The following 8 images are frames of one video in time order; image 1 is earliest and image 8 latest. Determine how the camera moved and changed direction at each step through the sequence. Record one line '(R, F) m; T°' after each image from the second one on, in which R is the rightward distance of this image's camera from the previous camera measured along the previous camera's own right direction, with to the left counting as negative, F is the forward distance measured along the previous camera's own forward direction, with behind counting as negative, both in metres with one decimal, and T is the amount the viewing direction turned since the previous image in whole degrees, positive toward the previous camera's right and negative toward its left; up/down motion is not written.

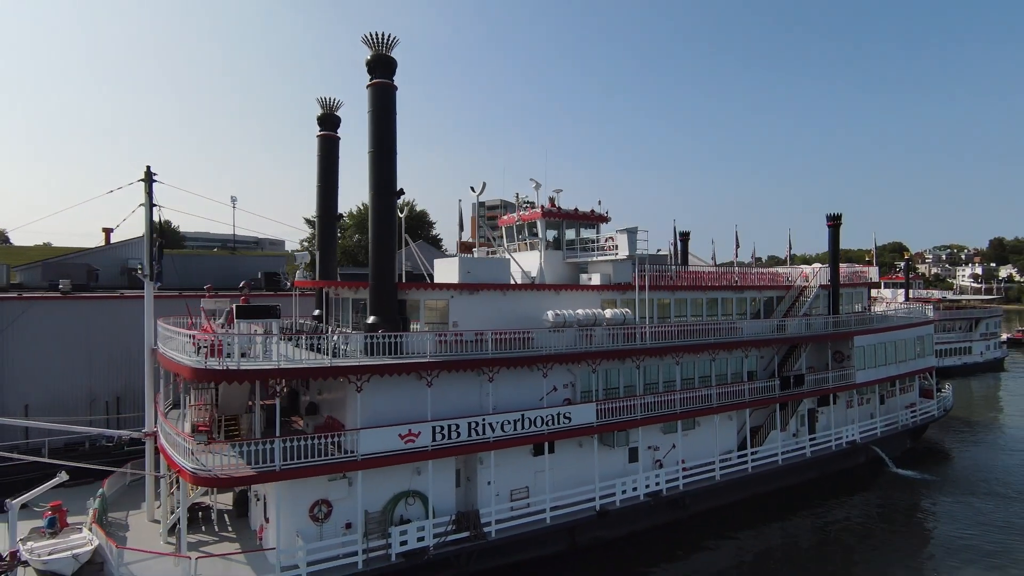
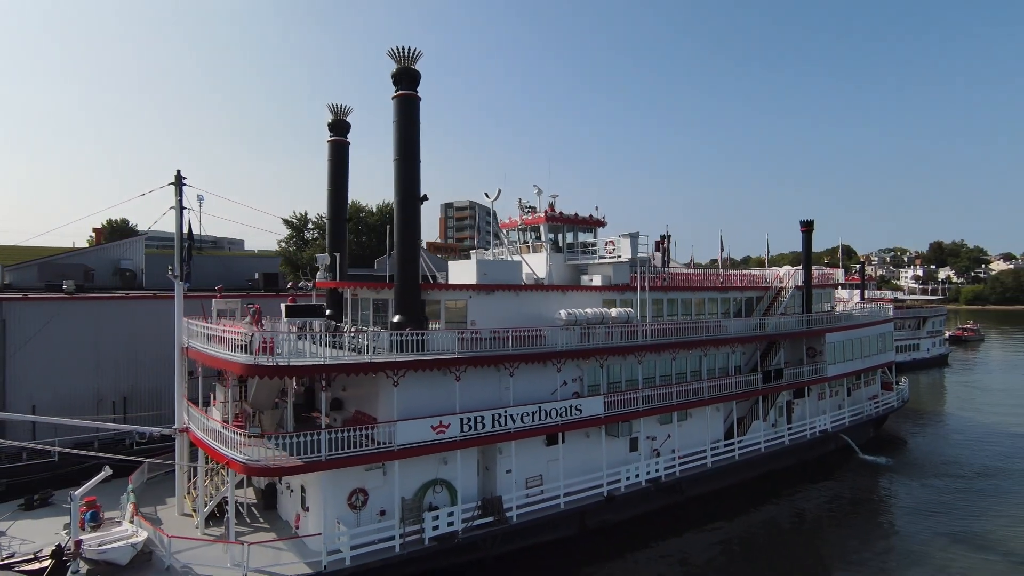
(-1.5, -1.0) m; +4°
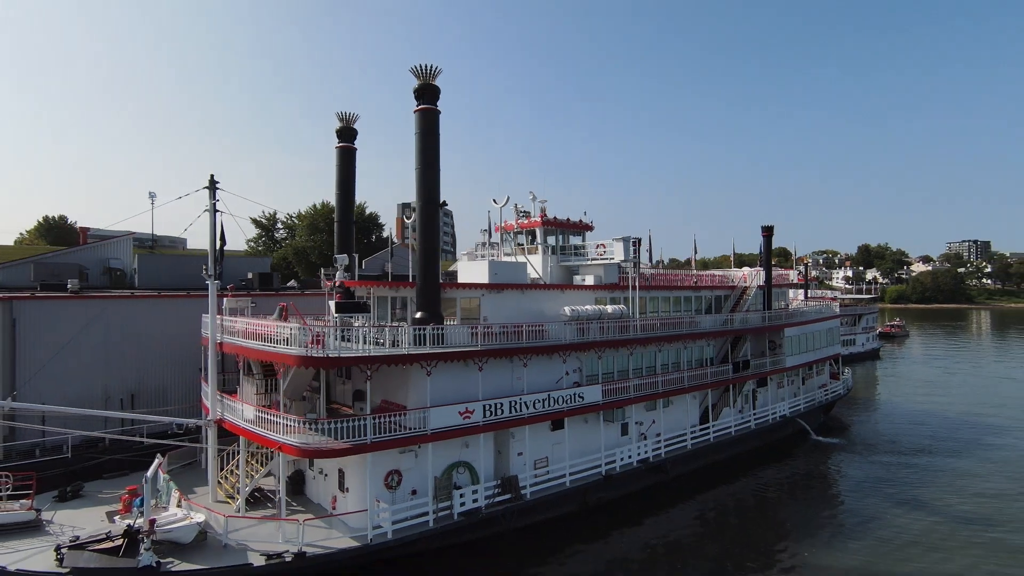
(-1.9, -1.4) m; +5°
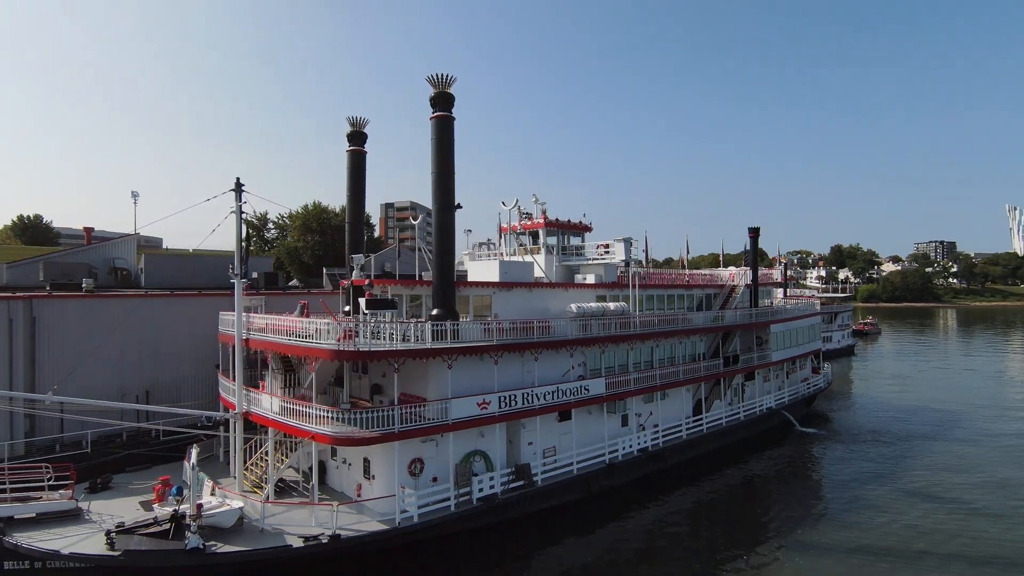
(-1.0, -0.9) m; +2°
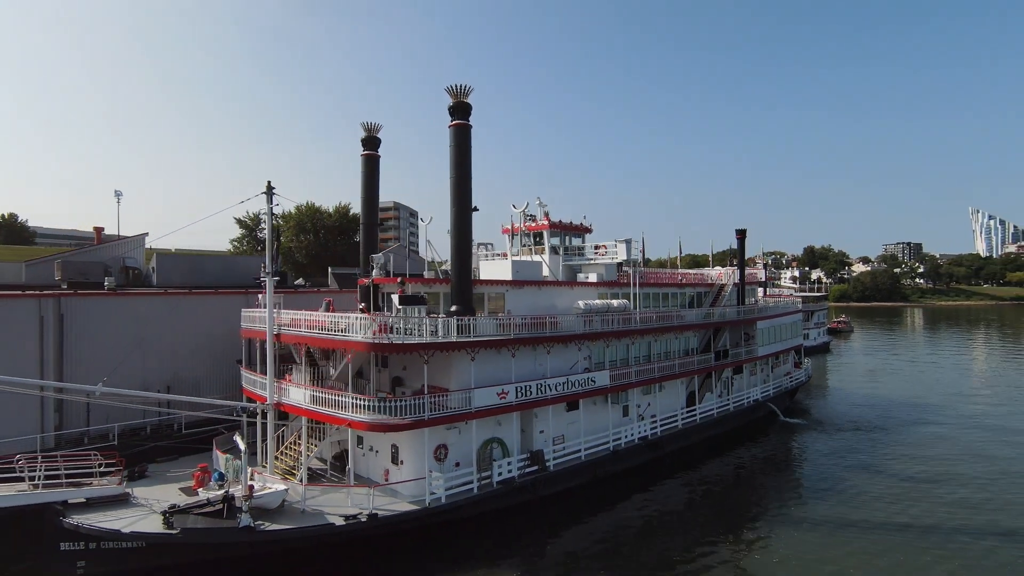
(-1.2, -1.2) m; +2°
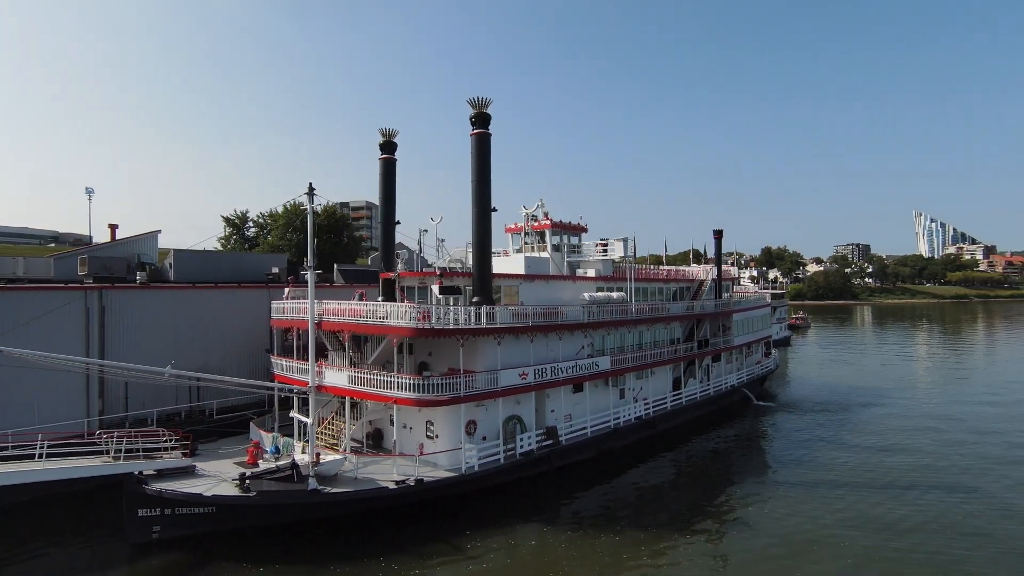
(-1.9, -2.0) m; +4°
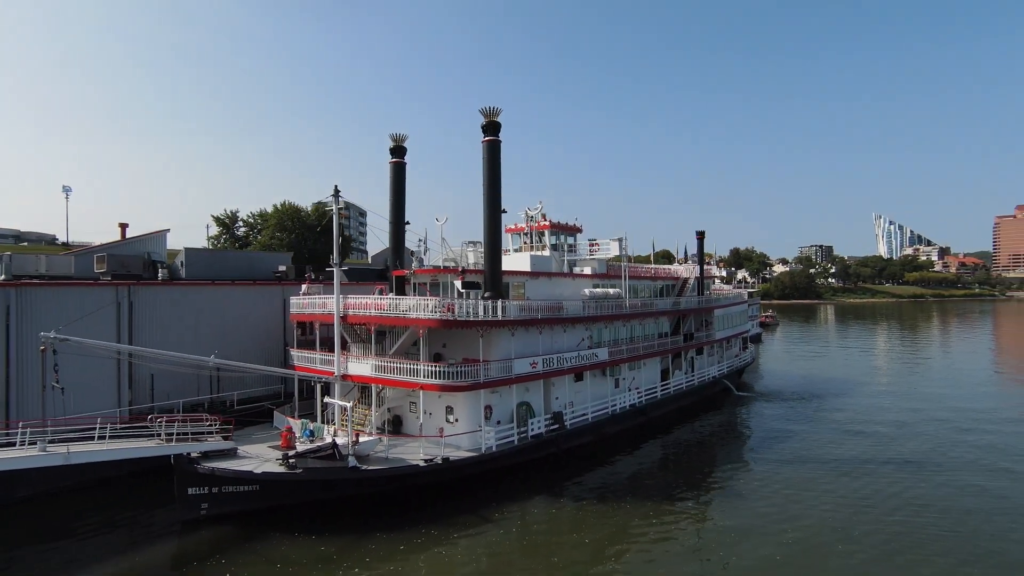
(-1.4, -1.6) m; +3°
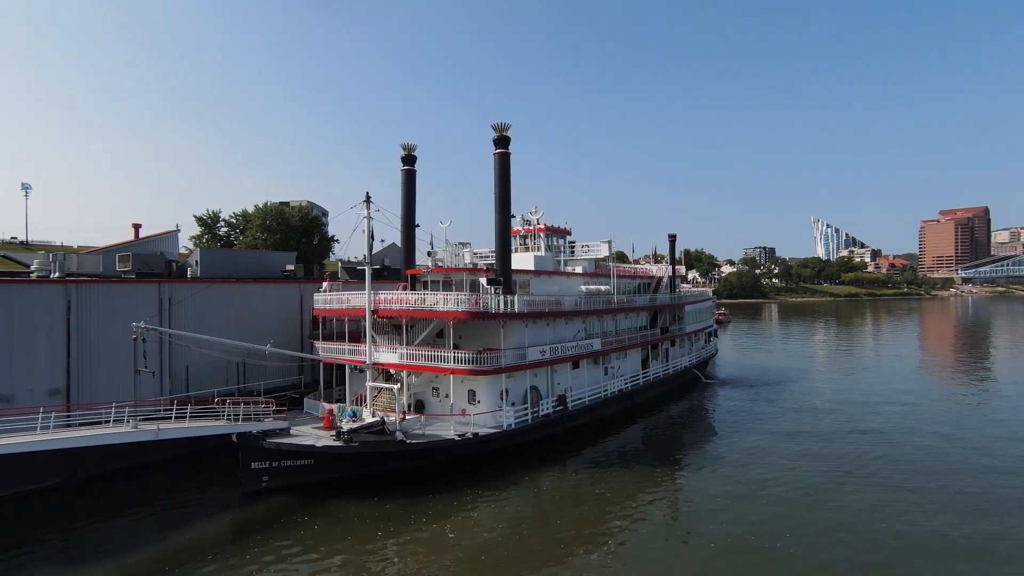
(-2.4, -2.5) m; +5°
